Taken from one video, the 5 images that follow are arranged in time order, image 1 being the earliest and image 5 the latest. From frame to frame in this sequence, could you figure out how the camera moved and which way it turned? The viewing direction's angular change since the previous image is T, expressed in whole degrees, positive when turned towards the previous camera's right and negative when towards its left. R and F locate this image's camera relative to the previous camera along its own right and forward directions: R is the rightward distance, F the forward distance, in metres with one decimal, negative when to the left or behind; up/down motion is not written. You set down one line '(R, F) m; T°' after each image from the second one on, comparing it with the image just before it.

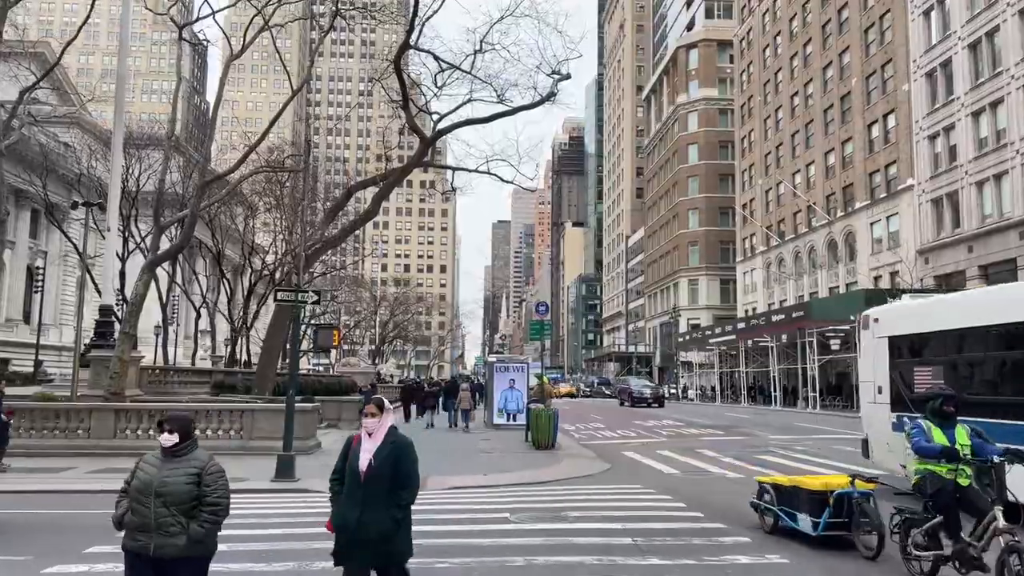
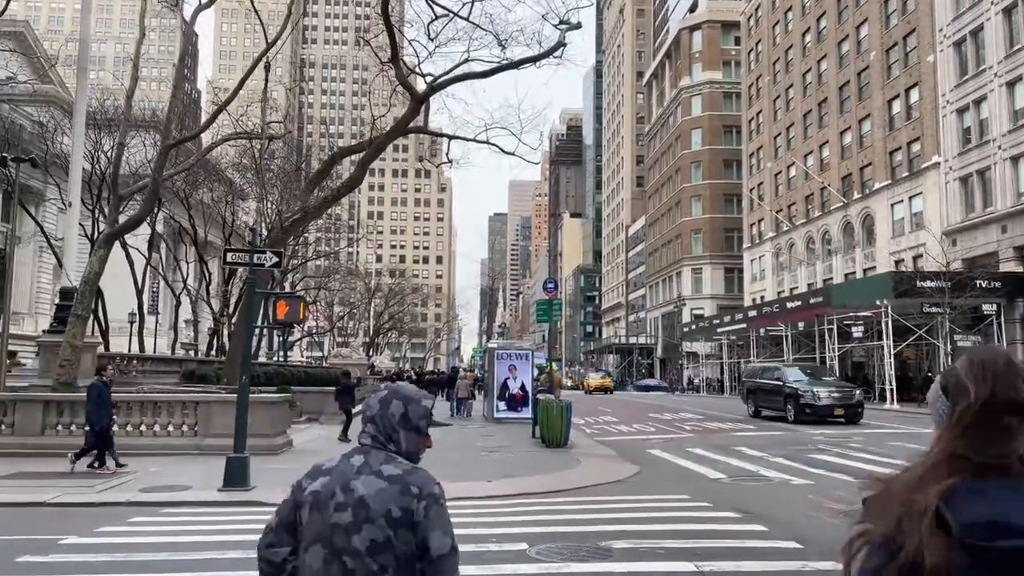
(-0.2, +2.4) m; 0°
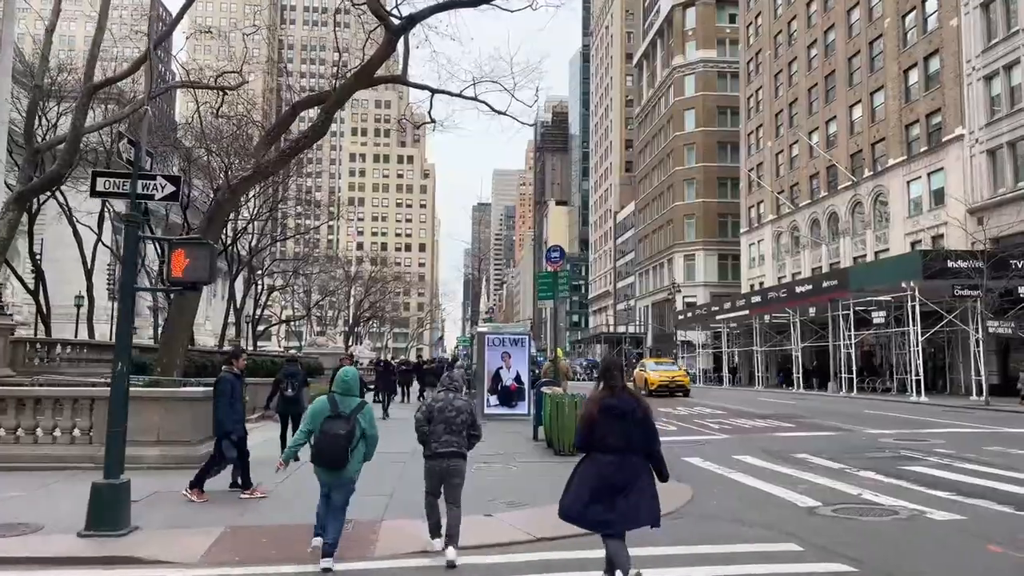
(-0.2, +3.2) m; +1°
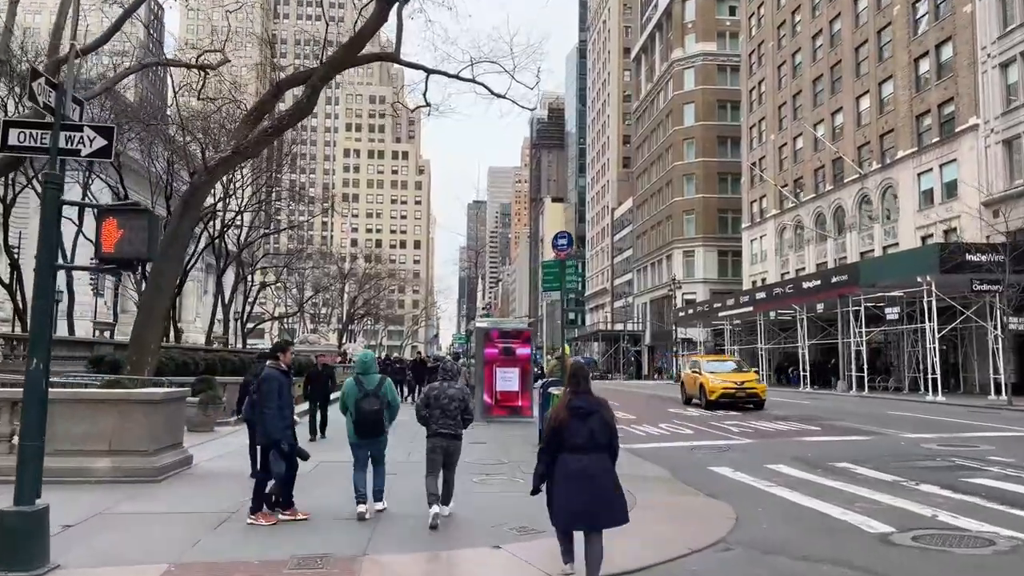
(-0.1, +1.3) m; 0°
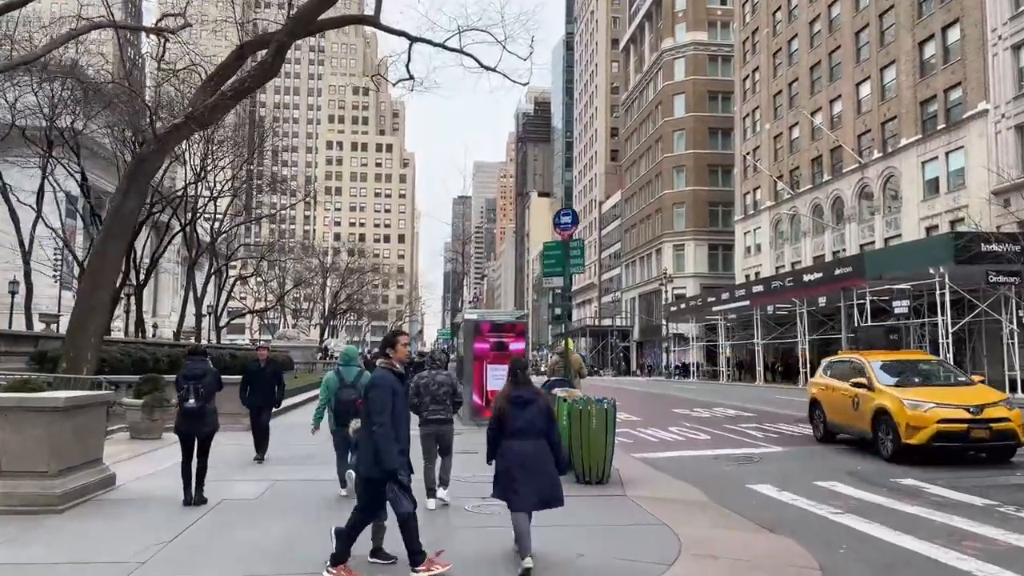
(-0.2, +1.7) m; +1°
